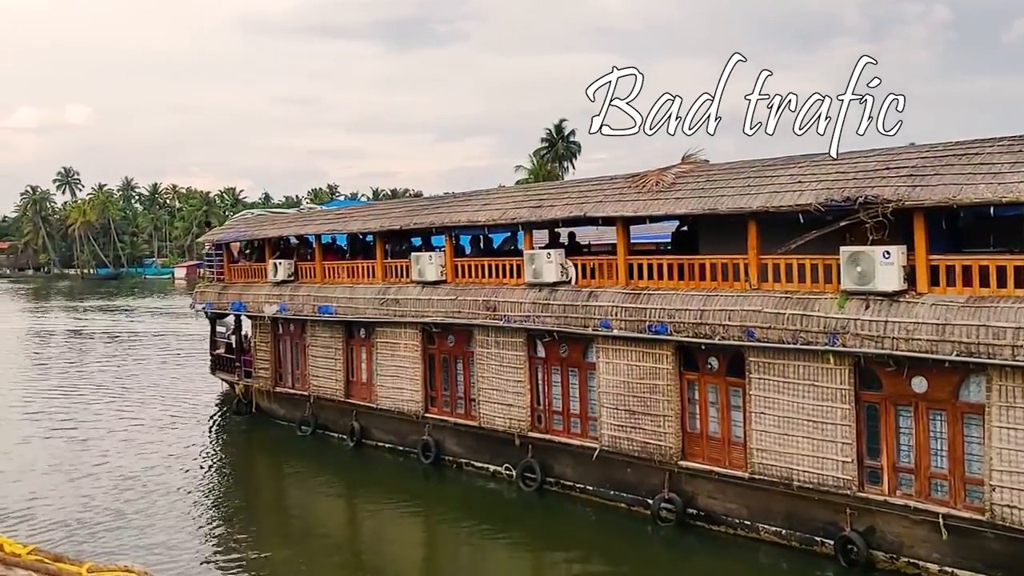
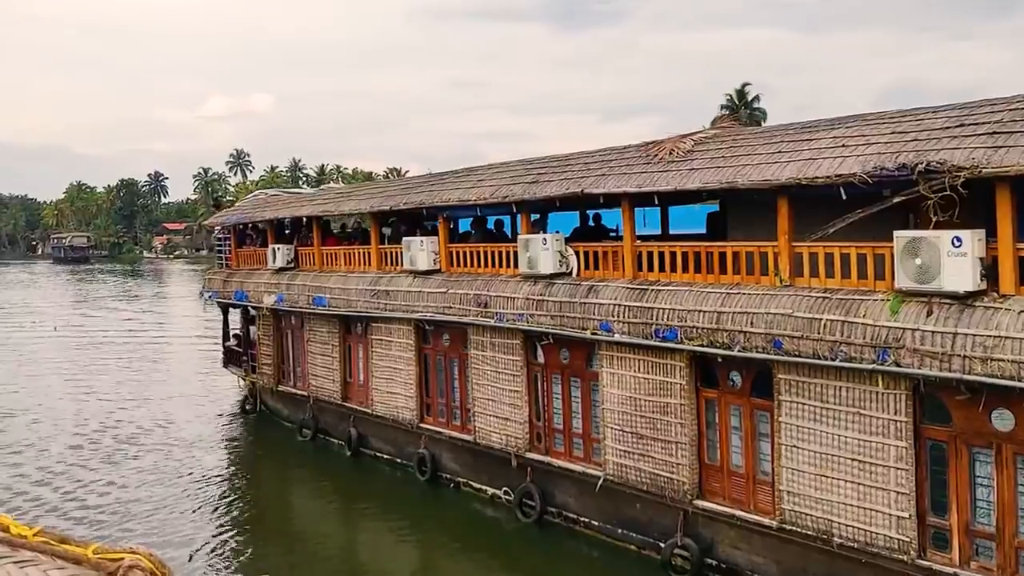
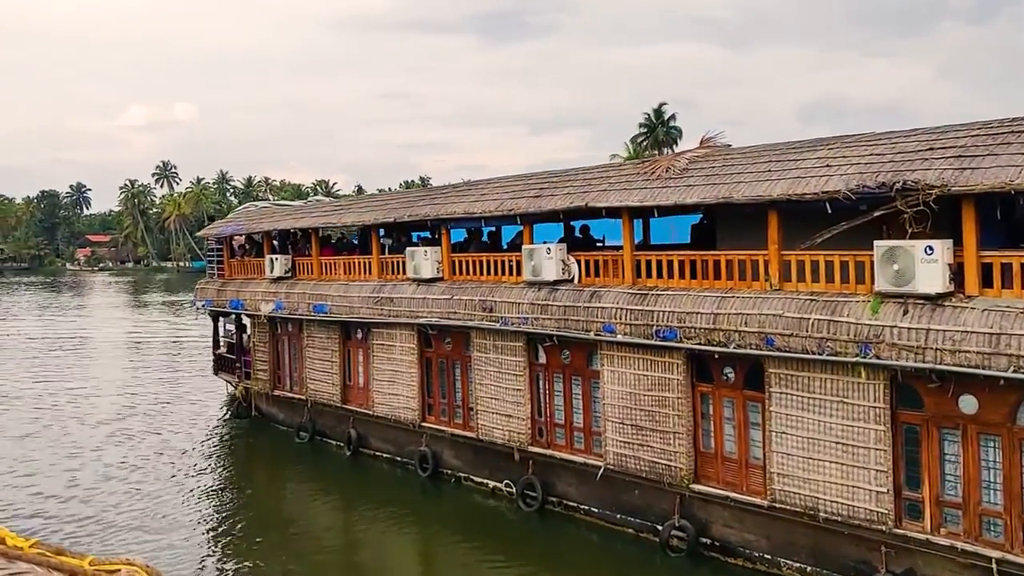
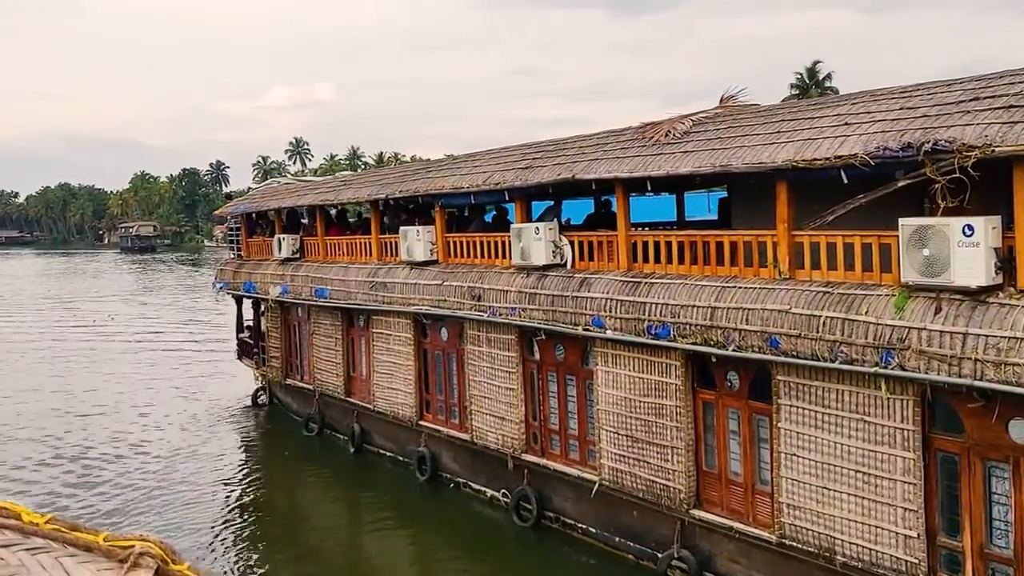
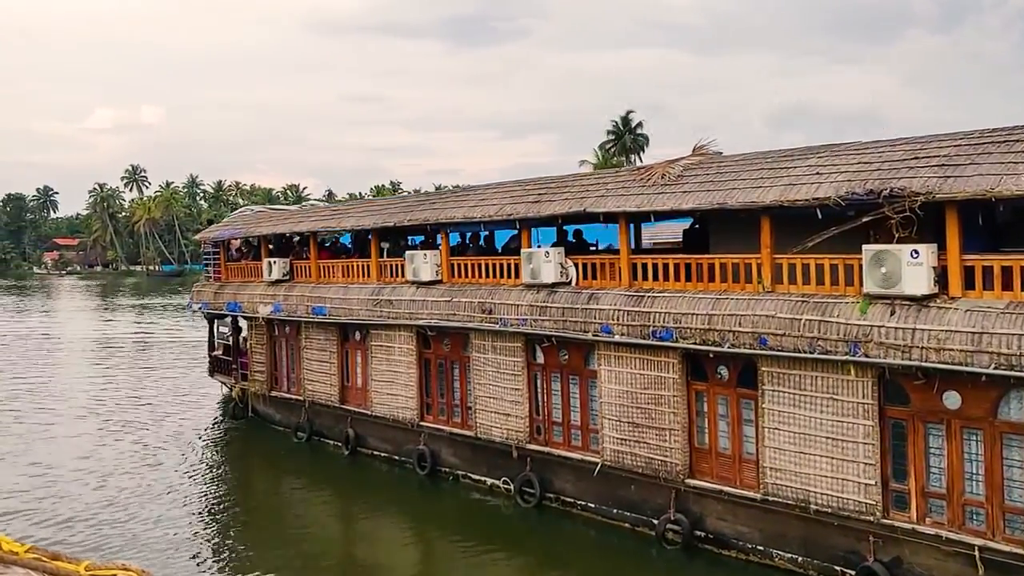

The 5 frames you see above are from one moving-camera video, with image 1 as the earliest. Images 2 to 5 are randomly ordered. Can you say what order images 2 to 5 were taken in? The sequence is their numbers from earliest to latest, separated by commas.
5, 3, 2, 4
